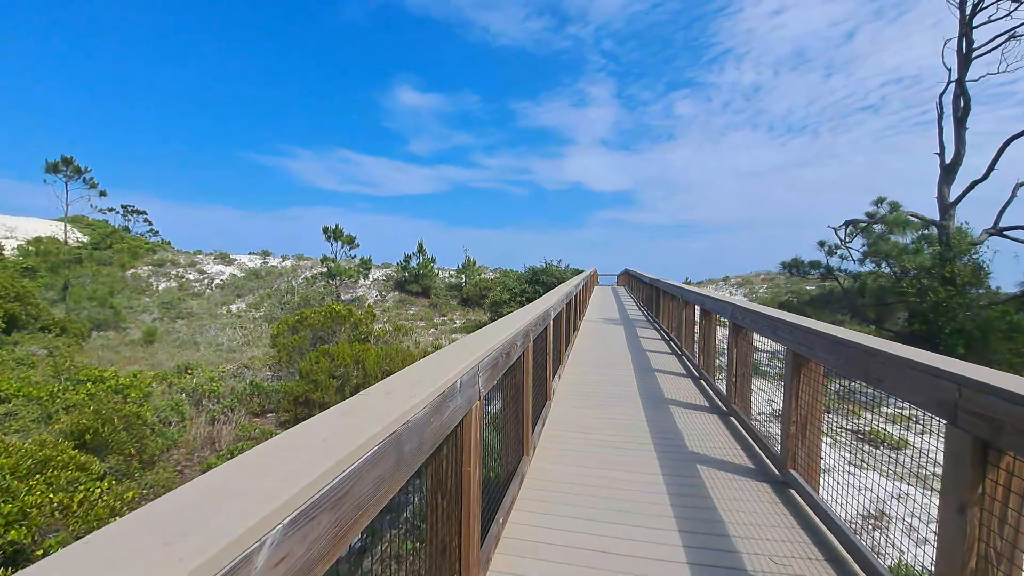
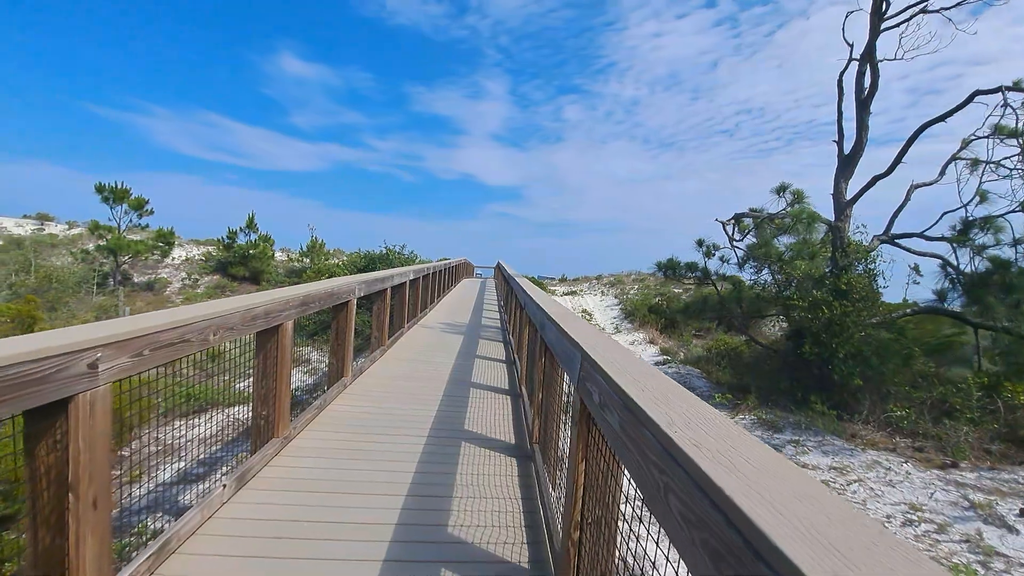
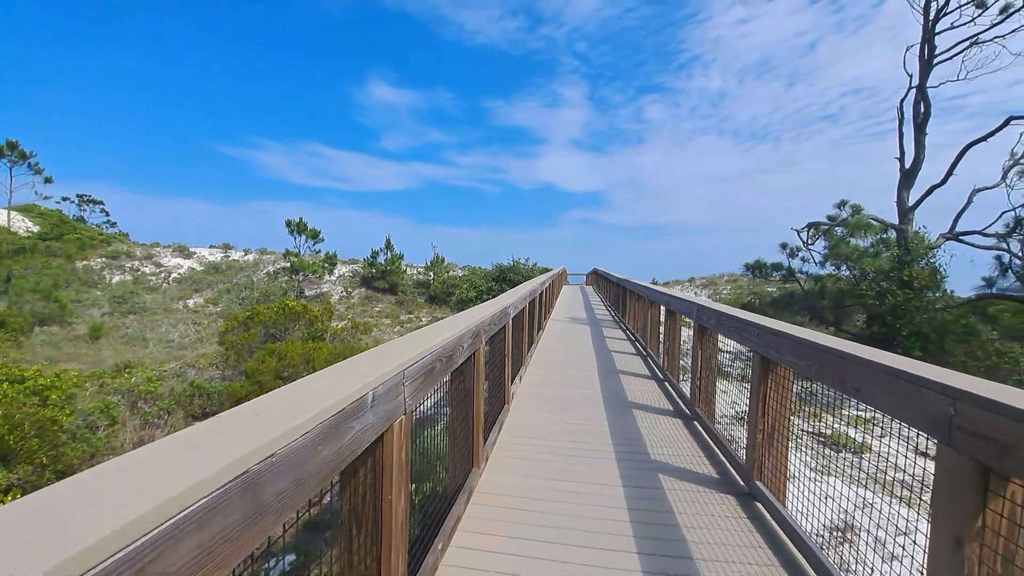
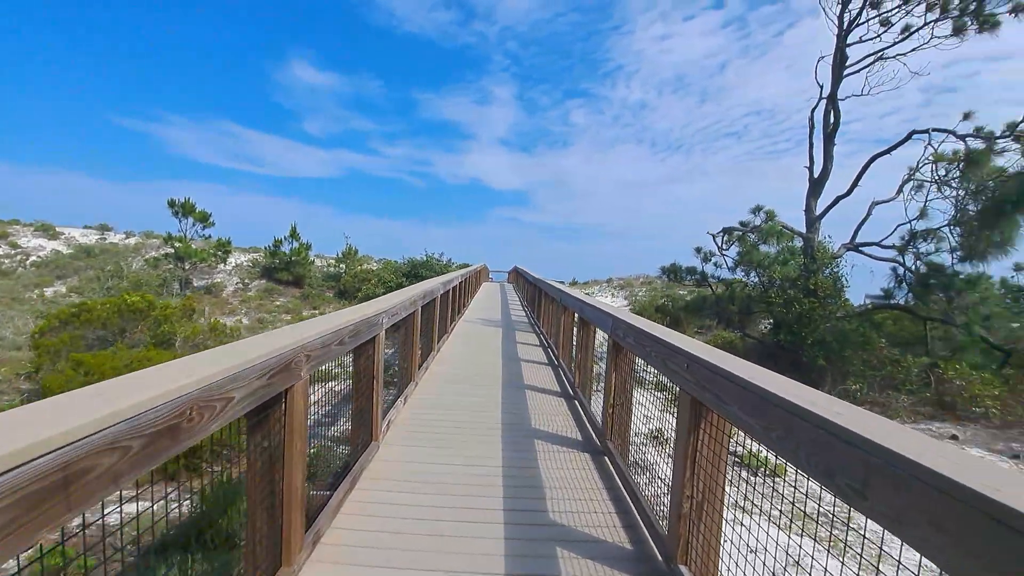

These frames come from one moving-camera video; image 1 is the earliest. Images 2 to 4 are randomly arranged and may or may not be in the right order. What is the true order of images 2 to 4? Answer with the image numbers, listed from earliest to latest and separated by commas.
3, 4, 2
